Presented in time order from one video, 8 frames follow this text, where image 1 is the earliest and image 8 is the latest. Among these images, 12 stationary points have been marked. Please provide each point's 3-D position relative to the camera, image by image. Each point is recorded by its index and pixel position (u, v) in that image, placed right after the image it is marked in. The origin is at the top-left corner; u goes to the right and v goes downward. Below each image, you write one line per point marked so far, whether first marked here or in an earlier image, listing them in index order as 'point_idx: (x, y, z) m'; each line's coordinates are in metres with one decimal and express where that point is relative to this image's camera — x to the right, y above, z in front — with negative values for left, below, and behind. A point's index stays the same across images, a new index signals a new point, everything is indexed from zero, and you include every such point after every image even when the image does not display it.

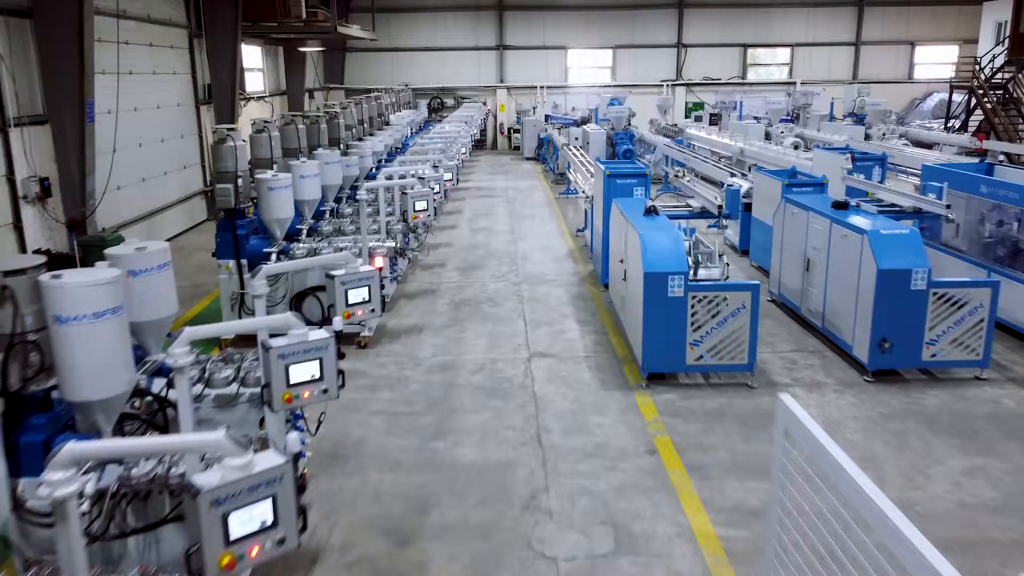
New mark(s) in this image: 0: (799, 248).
0: (+1.8, +0.3, +6.3) m
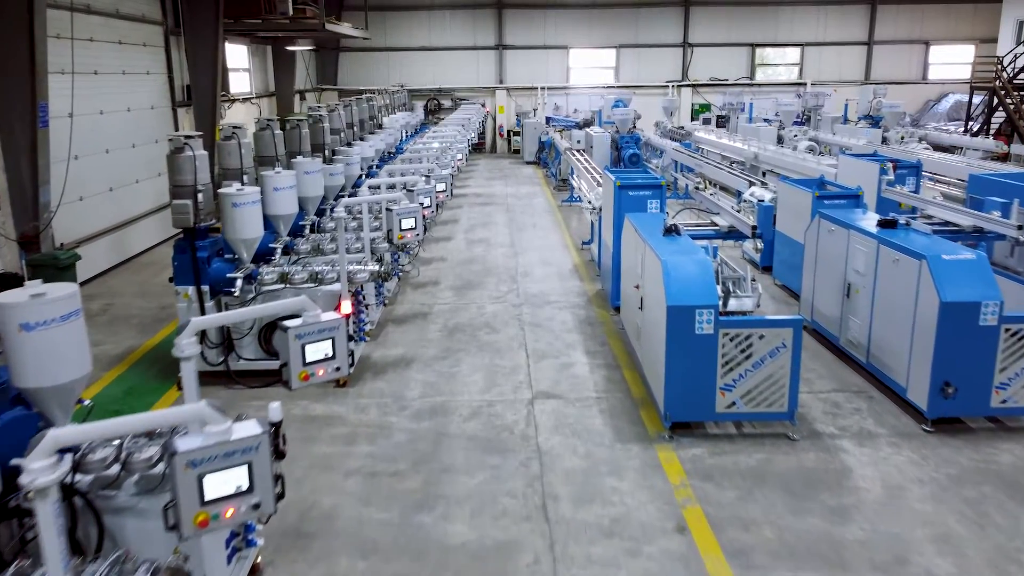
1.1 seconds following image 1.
0: (+1.8, +0.1, +5.6) m
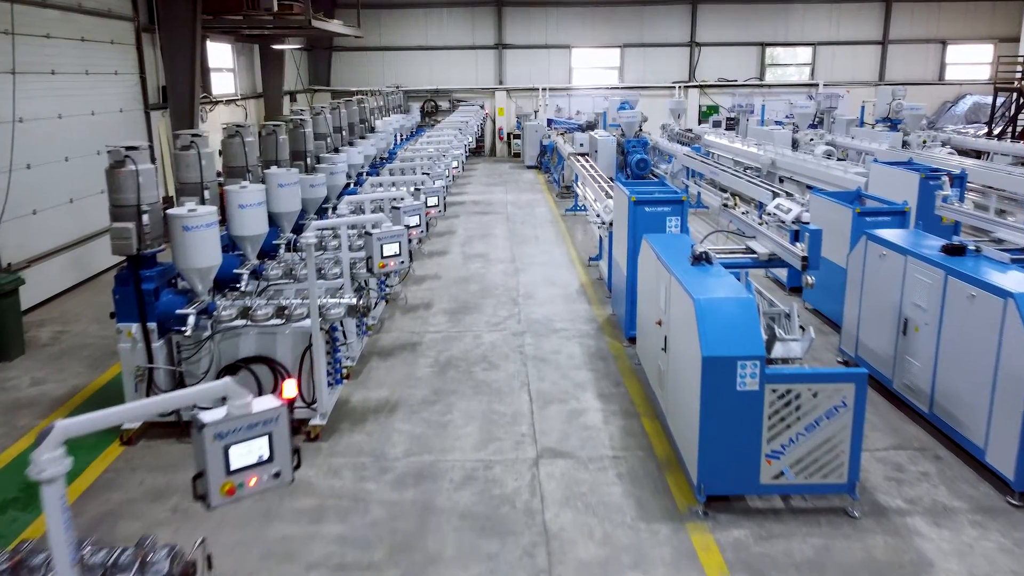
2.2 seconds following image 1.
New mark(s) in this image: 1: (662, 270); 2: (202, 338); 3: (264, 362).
0: (+1.9, -0.1, +4.8) m
1: (+0.7, +0.1, +4.7) m
2: (-1.4, -0.2, +4.4) m
3: (-1.1, -0.3, +4.5) m
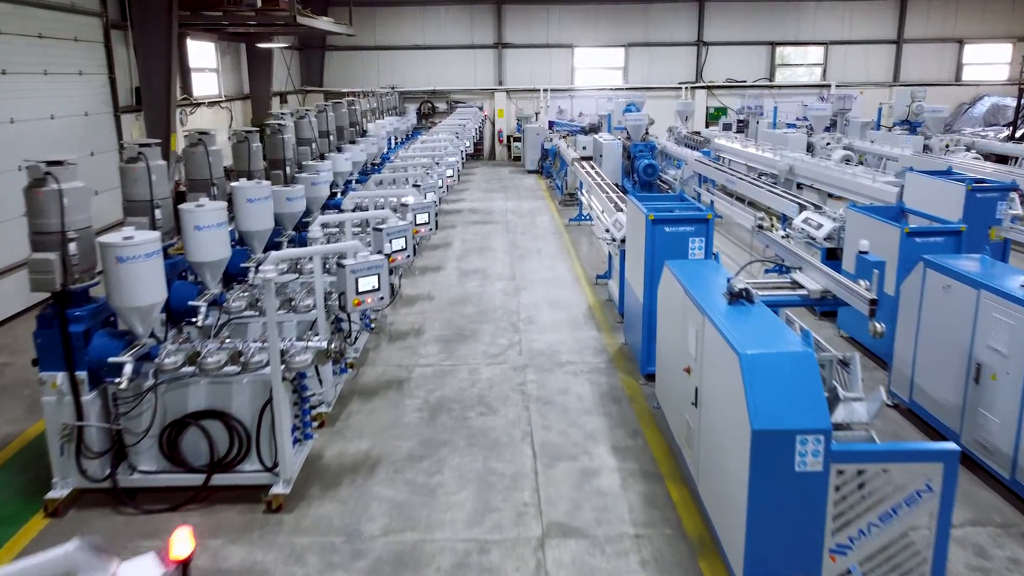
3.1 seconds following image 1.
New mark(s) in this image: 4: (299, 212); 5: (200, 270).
0: (+1.9, -0.2, +4.1) m
1: (+0.7, -0.1, +3.9) m
2: (-1.4, -0.4, +3.7) m
3: (-1.1, -0.5, +3.8) m
4: (-1.3, +0.5, +6.2) m
5: (-1.4, +0.1, +4.4) m
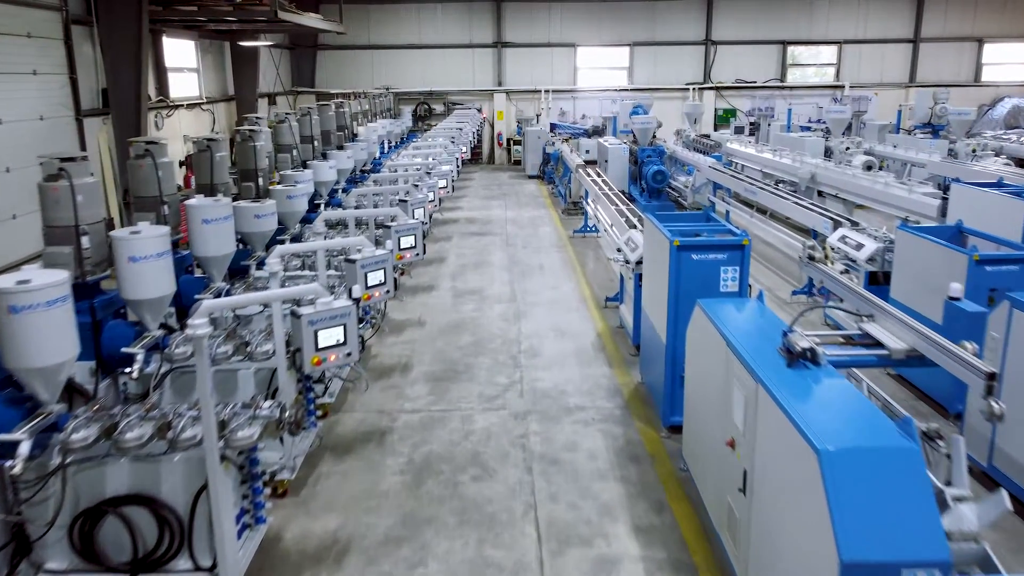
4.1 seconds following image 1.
0: (+1.9, -0.4, +3.3) m
1: (+0.7, -0.2, +3.2) m
2: (-1.4, -0.5, +3.0) m
3: (-1.1, -0.7, +3.0) m
4: (-1.3, +0.3, +5.4) m
5: (-1.4, -0.1, +3.7) m
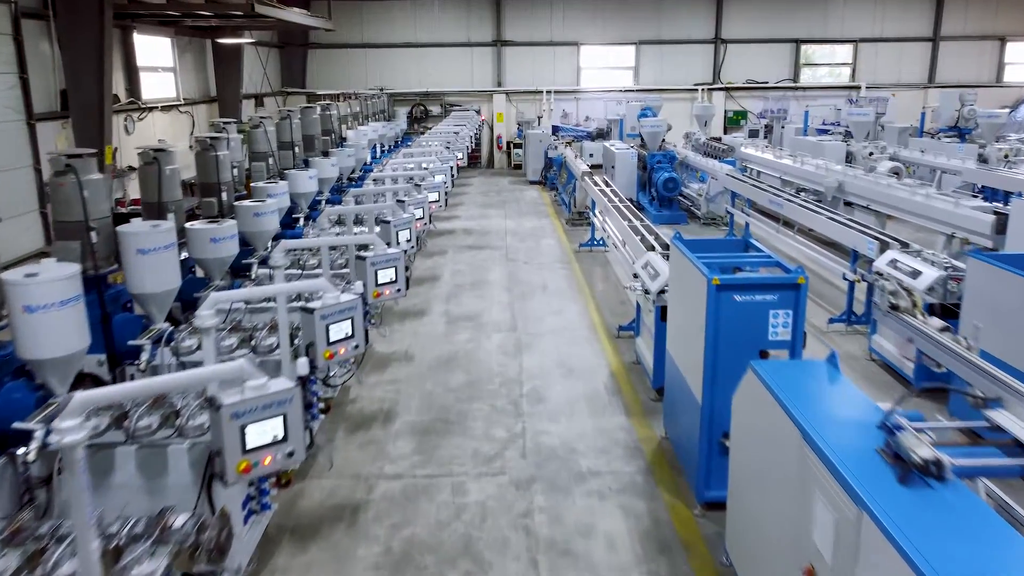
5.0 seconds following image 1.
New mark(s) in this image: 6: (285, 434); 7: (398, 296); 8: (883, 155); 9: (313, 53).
0: (+1.9, -0.6, +2.5) m
1: (+0.7, -0.4, +2.4) m
2: (-1.4, -0.7, +2.2) m
3: (-1.1, -0.8, +2.2) m
4: (-1.3, +0.1, +4.6) m
5: (-1.4, -0.3, +2.9) m
6: (-0.6, -0.3, +2.9) m
7: (-0.5, 0.0, +4.7) m
8: (+4.4, +1.6, +11.6) m
9: (-3.4, +4.0, +16.9) m
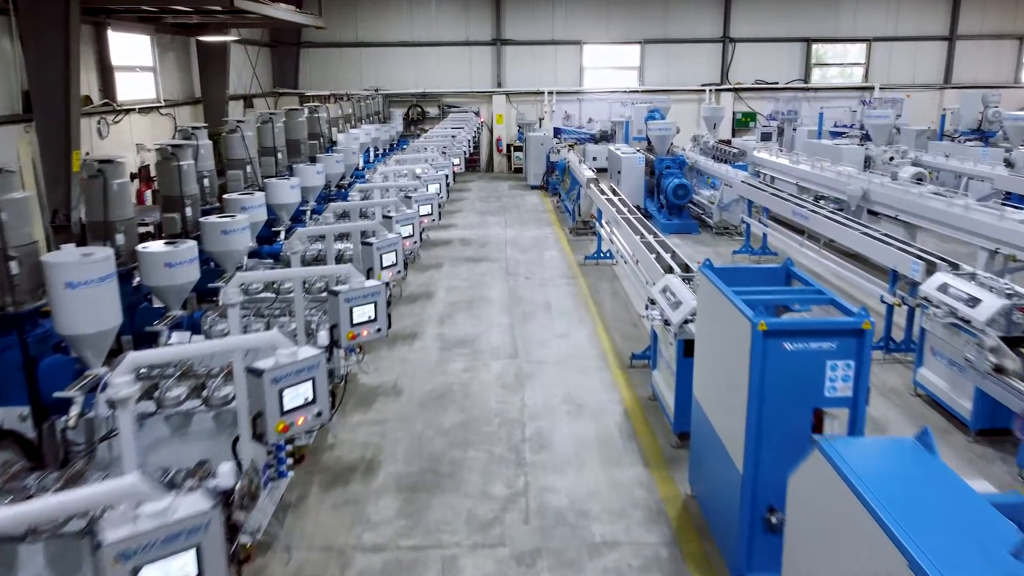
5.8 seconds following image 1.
0: (+1.9, -0.7, +1.9) m
1: (+0.7, -0.5, +1.8) m
2: (-1.4, -0.8, +1.5) m
3: (-1.1, -1.0, +1.6) m
4: (-1.3, 0.0, +4.0) m
5: (-1.4, -0.4, +2.3) m
6: (-0.6, -0.4, +2.3) m
7: (-0.5, -0.2, +4.1) m
8: (+4.4, +1.4, +11.0) m
9: (-3.4, +3.9, +16.3) m
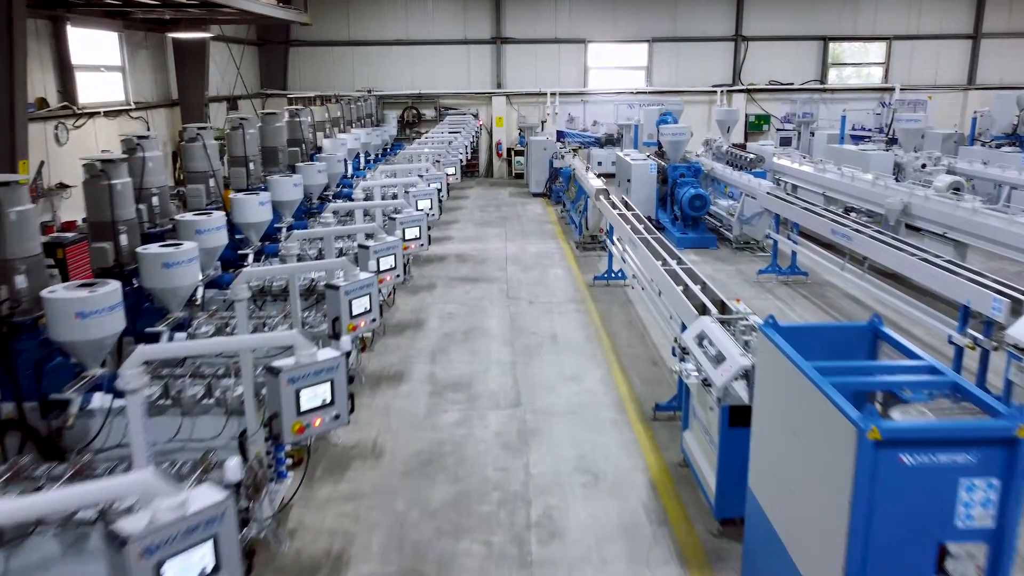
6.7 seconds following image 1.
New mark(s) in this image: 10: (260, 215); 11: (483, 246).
0: (+1.9, -0.9, +1.1) m
1: (+0.7, -0.7, +0.9) m
2: (-1.4, -1.0, +0.7) m
3: (-1.1, -1.1, +0.7) m
4: (-1.3, -0.2, +3.2) m
5: (-1.4, -0.6, +1.4) m
6: (-0.6, -0.6, +1.5) m
7: (-0.5, -0.3, +3.2) m
8: (+4.4, +1.2, +10.1) m
9: (-3.4, +3.7, +15.4) m
10: (-1.4, +0.4, +5.3) m
11: (-0.3, +0.4, +9.4) m
